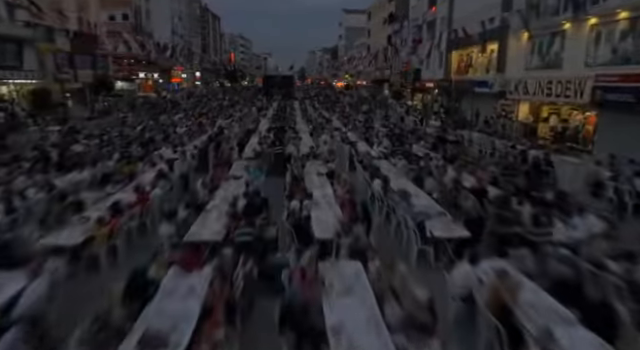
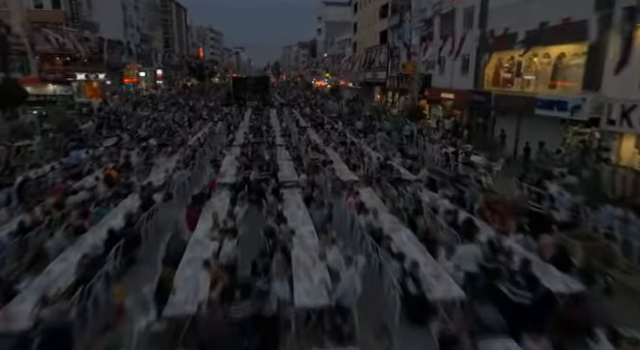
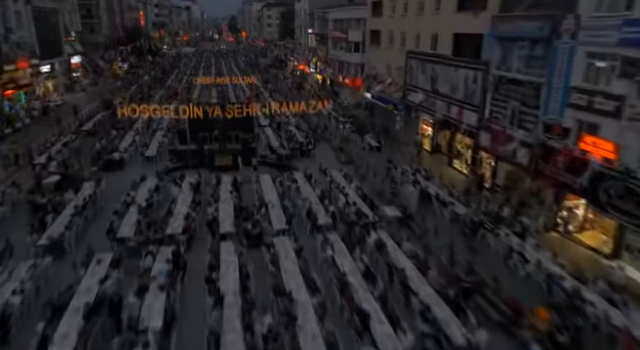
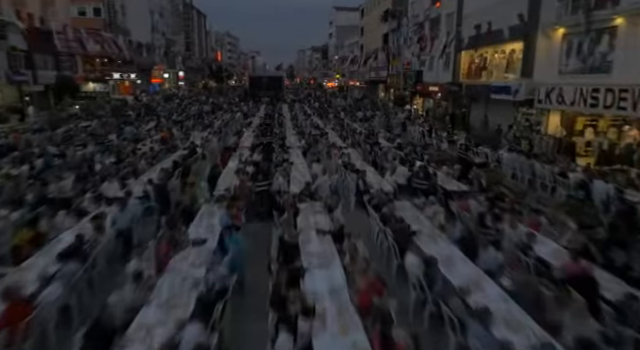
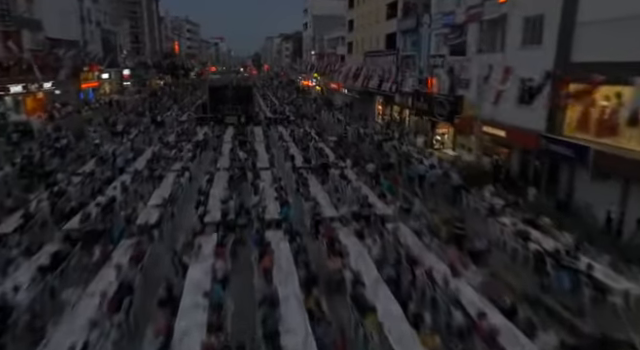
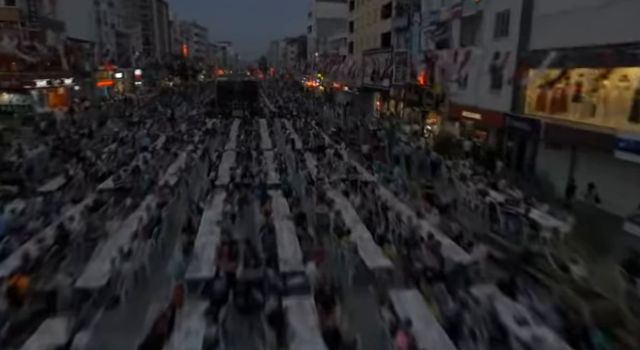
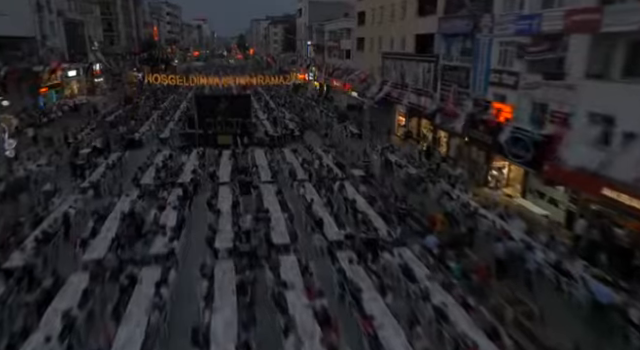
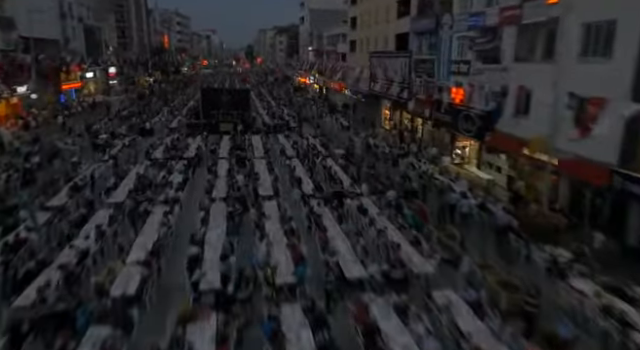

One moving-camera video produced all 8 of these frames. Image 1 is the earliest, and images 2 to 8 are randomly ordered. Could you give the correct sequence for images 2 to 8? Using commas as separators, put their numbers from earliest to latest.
4, 2, 6, 5, 8, 7, 3
